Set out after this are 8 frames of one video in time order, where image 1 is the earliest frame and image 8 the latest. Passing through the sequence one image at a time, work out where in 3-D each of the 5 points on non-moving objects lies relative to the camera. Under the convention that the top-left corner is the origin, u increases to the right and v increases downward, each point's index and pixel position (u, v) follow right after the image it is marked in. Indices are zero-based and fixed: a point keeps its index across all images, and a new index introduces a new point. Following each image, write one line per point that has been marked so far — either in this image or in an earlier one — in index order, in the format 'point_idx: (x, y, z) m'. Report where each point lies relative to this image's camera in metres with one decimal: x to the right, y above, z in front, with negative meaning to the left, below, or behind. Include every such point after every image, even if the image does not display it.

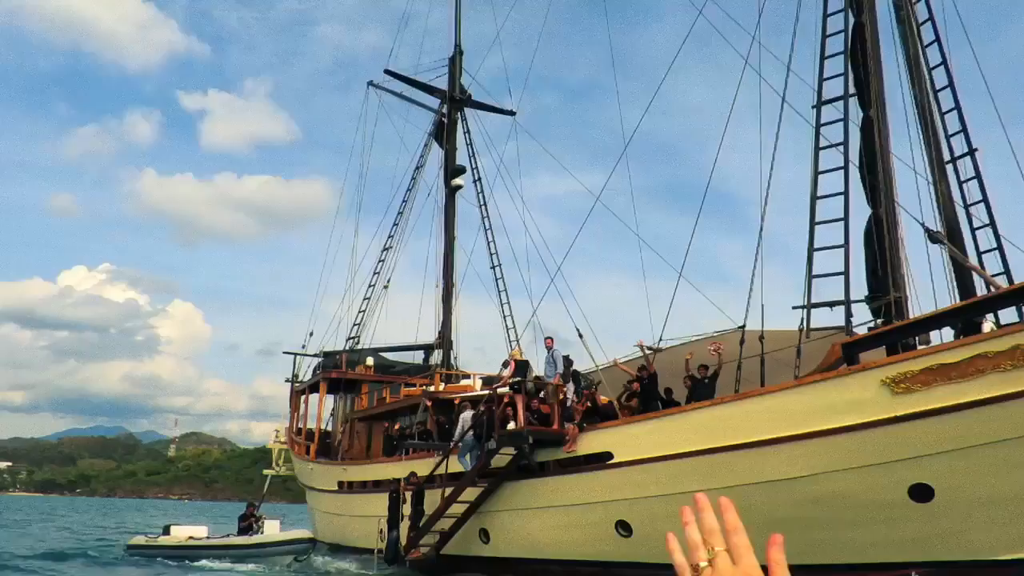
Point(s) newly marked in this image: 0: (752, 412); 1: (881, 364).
0: (+2.8, -1.5, +9.6) m
1: (+3.9, -0.8, +8.7) m
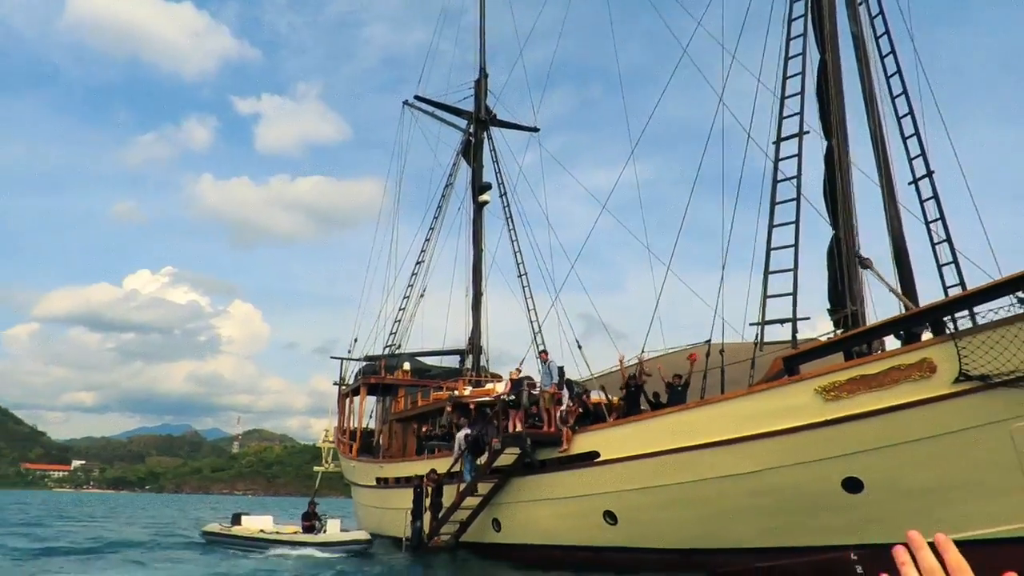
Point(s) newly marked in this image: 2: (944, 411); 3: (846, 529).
0: (+2.7, -1.7, +11.0) m
1: (+3.8, -1.1, +10.1) m
2: (+4.9, -1.4, +9.2) m
3: (+4.1, -3.0, +10.1) m
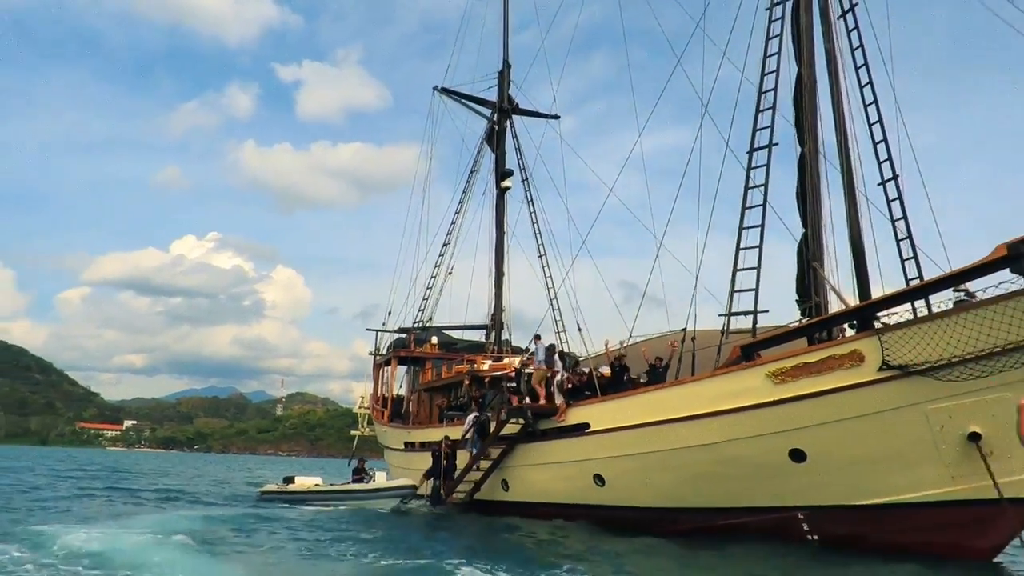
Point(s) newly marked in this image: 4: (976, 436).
0: (+2.7, -1.7, +12.8) m
1: (+3.7, -1.0, +11.8) m
2: (+4.8, -1.4, +10.8) m
3: (+4.0, -2.9, +11.8) m
4: (+5.9, -1.9, +10.3) m
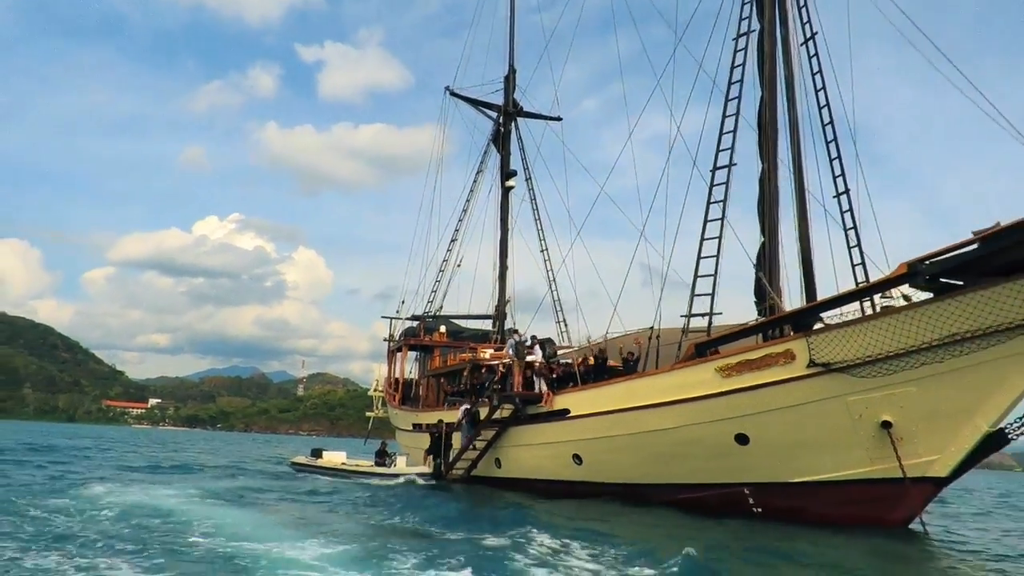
0: (+2.4, -1.8, +14.6) m
1: (+3.4, -1.1, +13.6) m
2: (+4.5, -1.5, +12.7) m
3: (+3.8, -3.1, +13.7) m
4: (+5.6, -2.0, +12.1) m
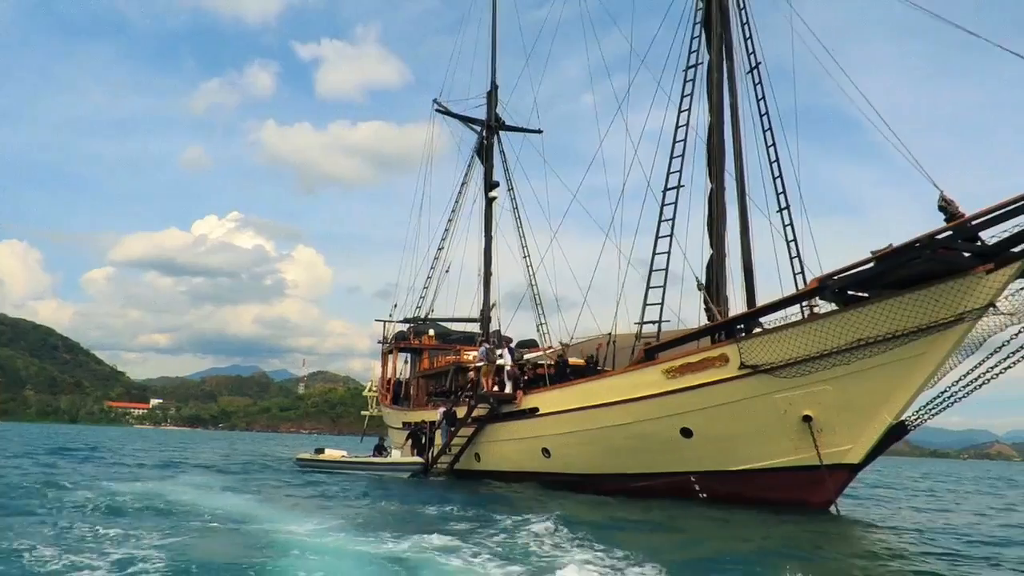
0: (+1.9, -2.0, +16.4) m
1: (+2.9, -1.4, +15.4) m
2: (+3.9, -1.7, +14.4) m
3: (+3.2, -3.3, +15.4) m
4: (+5.0, -2.2, +13.9) m
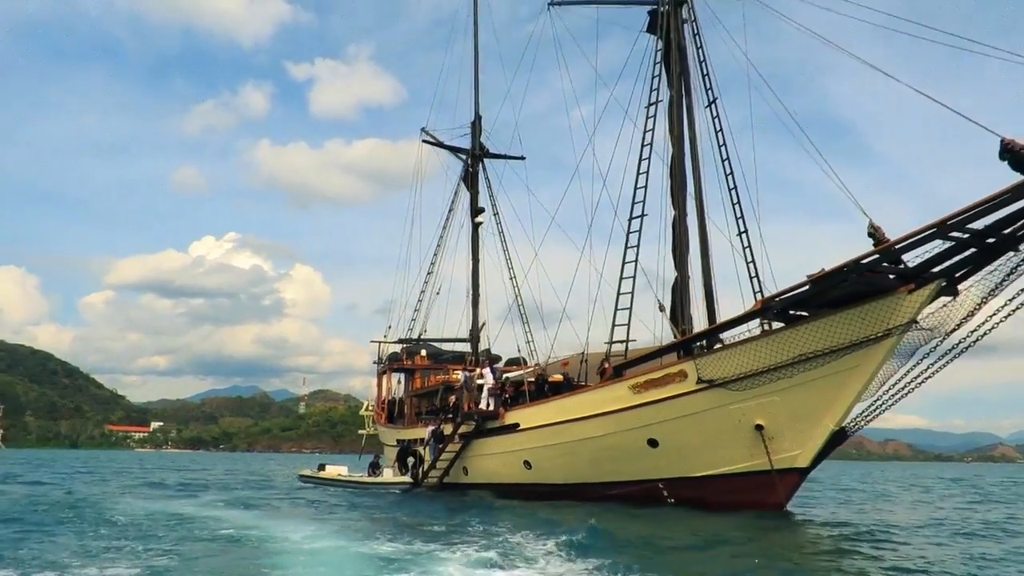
0: (+1.4, -2.5, +17.7) m
1: (+2.4, -1.8, +16.7) m
2: (+3.5, -2.2, +15.8) m
3: (+2.8, -3.7, +16.8) m
4: (+4.6, -2.6, +15.2) m
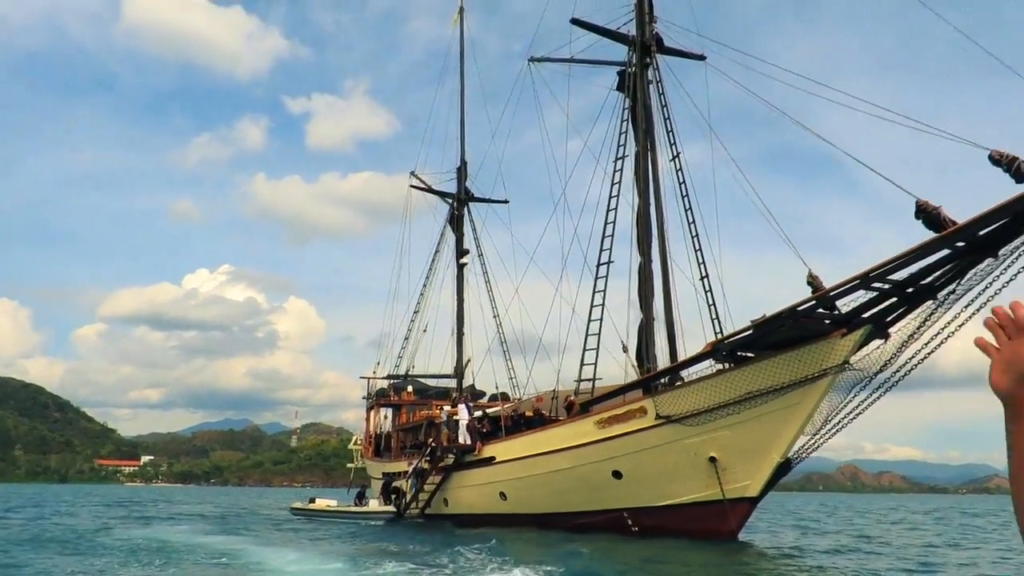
0: (+0.9, -3.4, +19.0) m
1: (+1.9, -2.7, +18.0) m
2: (+2.9, -3.0, +17.0) m
3: (+2.3, -4.6, +18.0) m
4: (+4.0, -3.5, +16.5) m
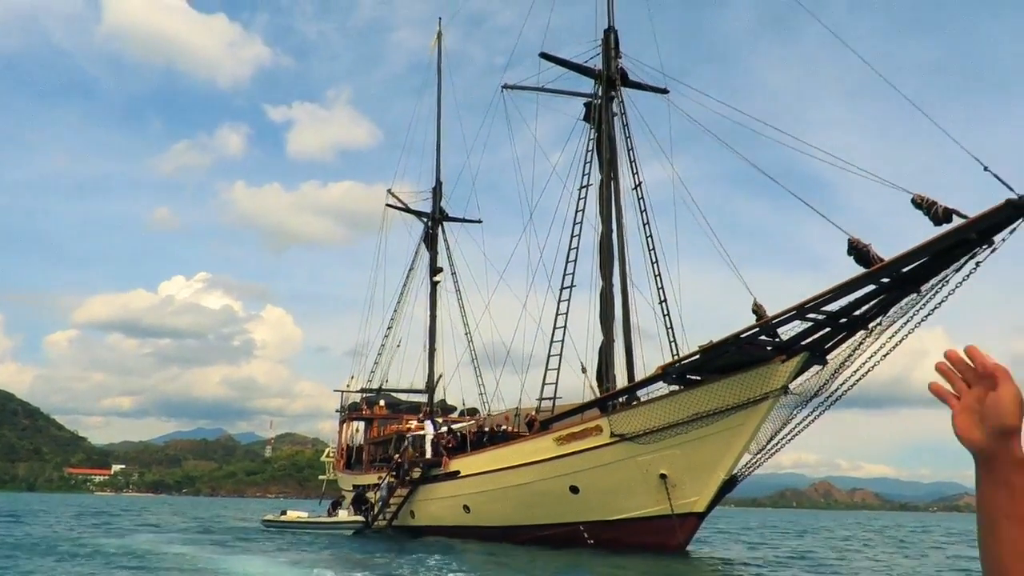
0: (0.0, -4.0, +19.9) m
1: (+1.0, -3.3, +18.9) m
2: (+2.1, -3.6, +18.0) m
3: (+1.4, -5.2, +18.9) m
4: (+3.2, -4.0, +17.5) m
